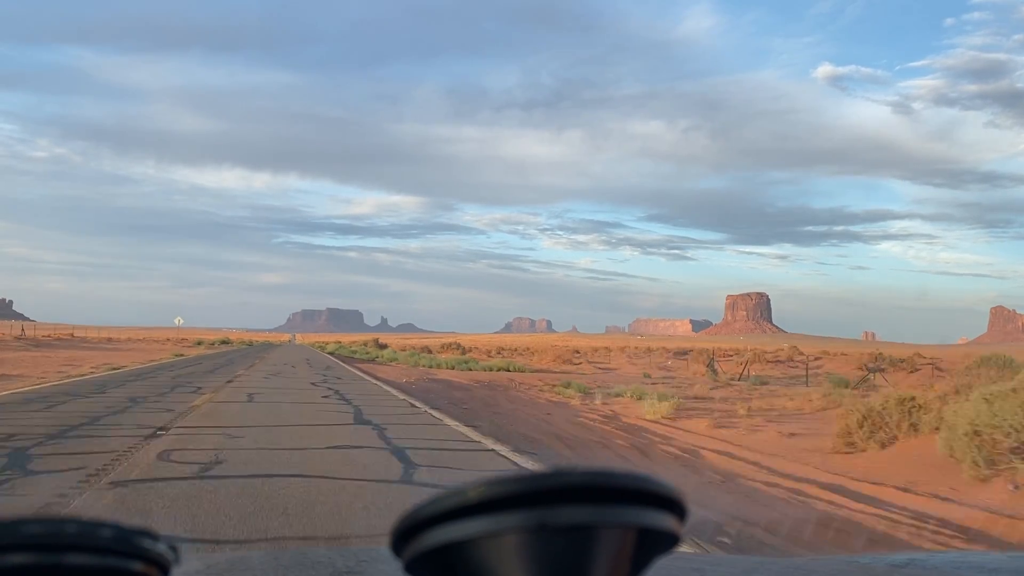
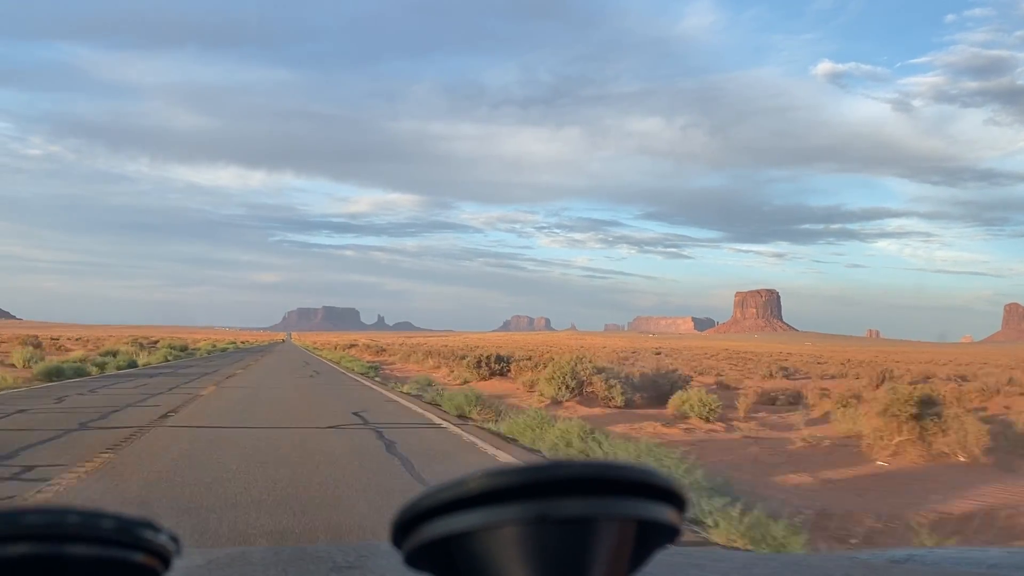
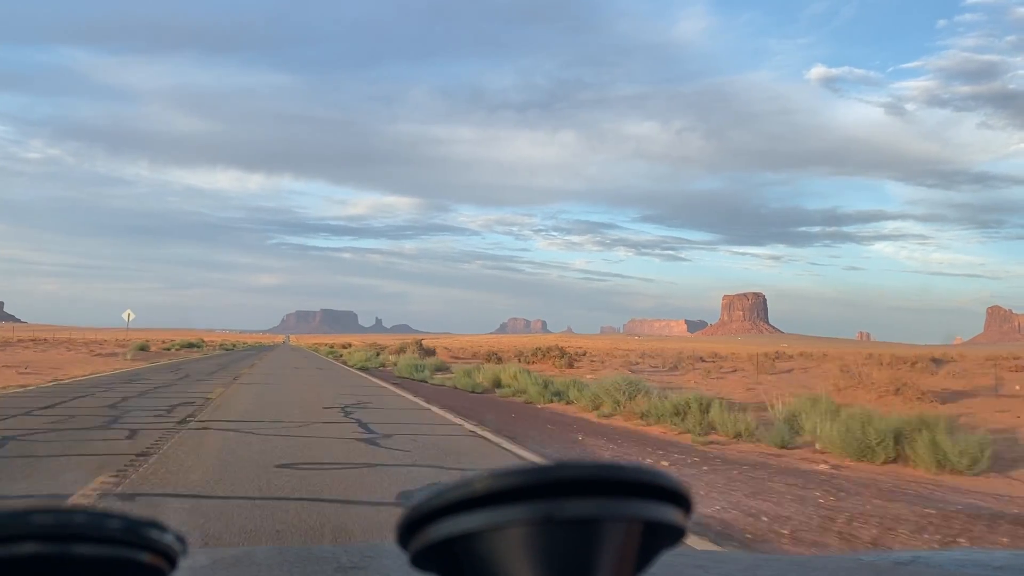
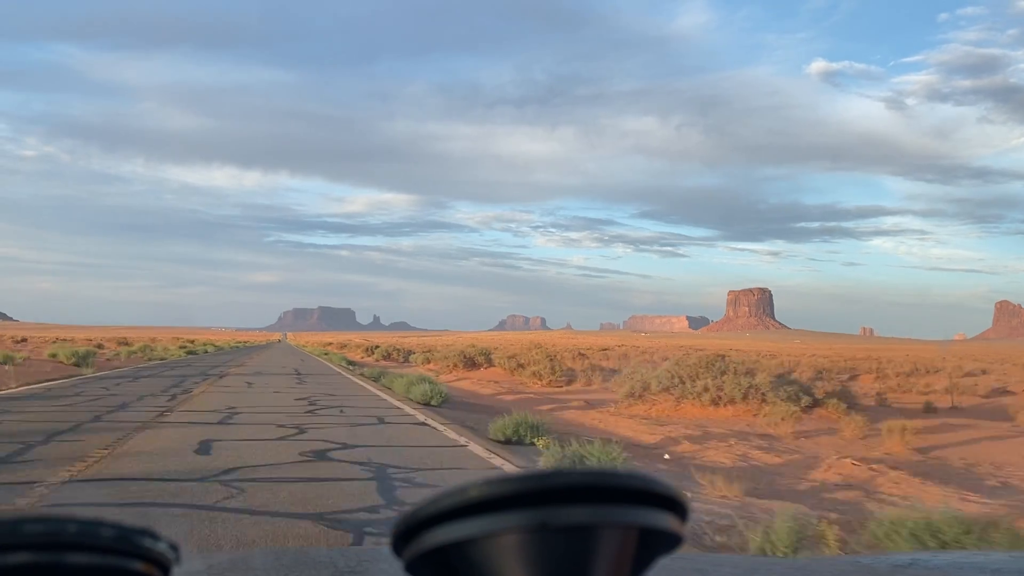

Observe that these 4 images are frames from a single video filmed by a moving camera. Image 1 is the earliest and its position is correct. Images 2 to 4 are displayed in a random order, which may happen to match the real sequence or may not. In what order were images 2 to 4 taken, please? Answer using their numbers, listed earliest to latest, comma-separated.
3, 4, 2
